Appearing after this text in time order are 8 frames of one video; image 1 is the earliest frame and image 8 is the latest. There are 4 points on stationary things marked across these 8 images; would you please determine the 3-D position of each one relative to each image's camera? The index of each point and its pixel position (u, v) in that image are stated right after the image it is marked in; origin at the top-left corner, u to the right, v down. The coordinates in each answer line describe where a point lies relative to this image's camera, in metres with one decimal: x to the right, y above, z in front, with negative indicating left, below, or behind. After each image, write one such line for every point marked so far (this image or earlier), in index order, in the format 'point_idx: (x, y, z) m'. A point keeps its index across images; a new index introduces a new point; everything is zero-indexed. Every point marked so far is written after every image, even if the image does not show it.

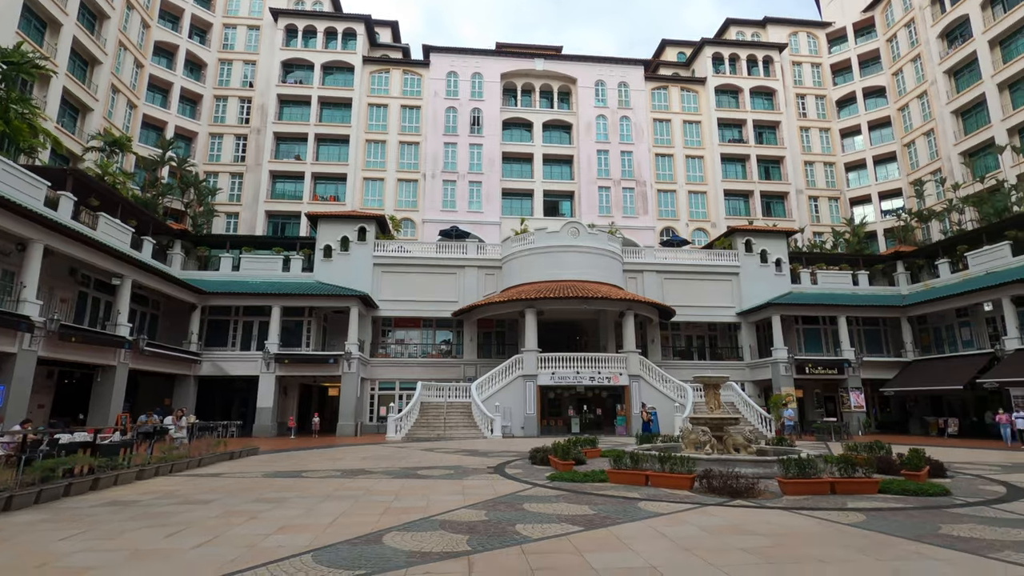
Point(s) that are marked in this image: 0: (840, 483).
0: (+6.0, -3.6, +9.9) m
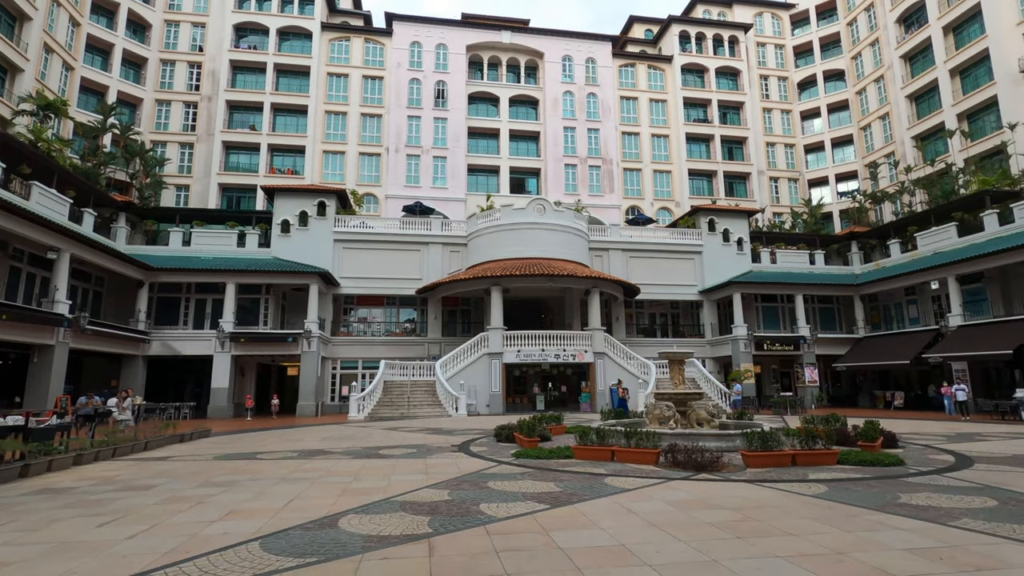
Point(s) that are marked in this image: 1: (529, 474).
0: (+5.4, -3.1, +10.0) m
1: (+0.3, -3.2, +9.4) m
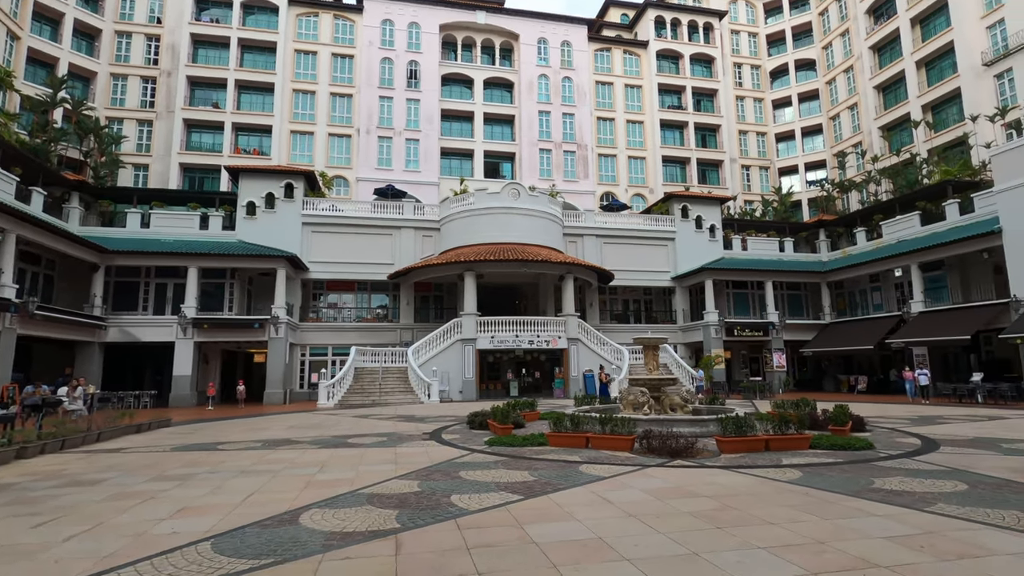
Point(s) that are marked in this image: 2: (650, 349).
0: (+4.9, -2.8, +10.0) m
1: (-0.2, -3.0, +9.1) m
2: (+4.0, -1.8, +15.5) m
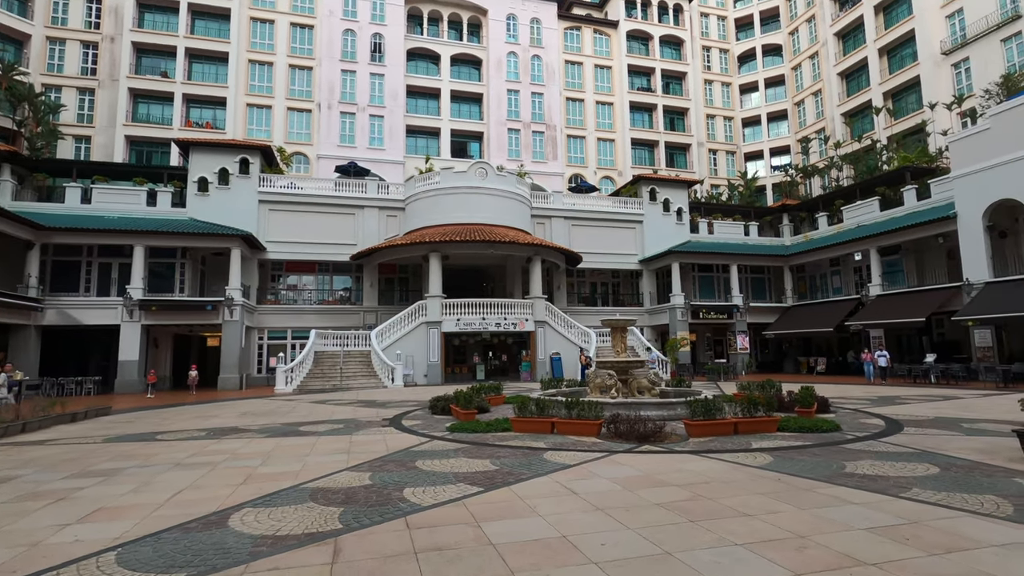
0: (+4.2, -2.5, +9.8) m
1: (-0.8, -2.6, +8.6) m
2: (+3.0, -1.2, +15.2) m
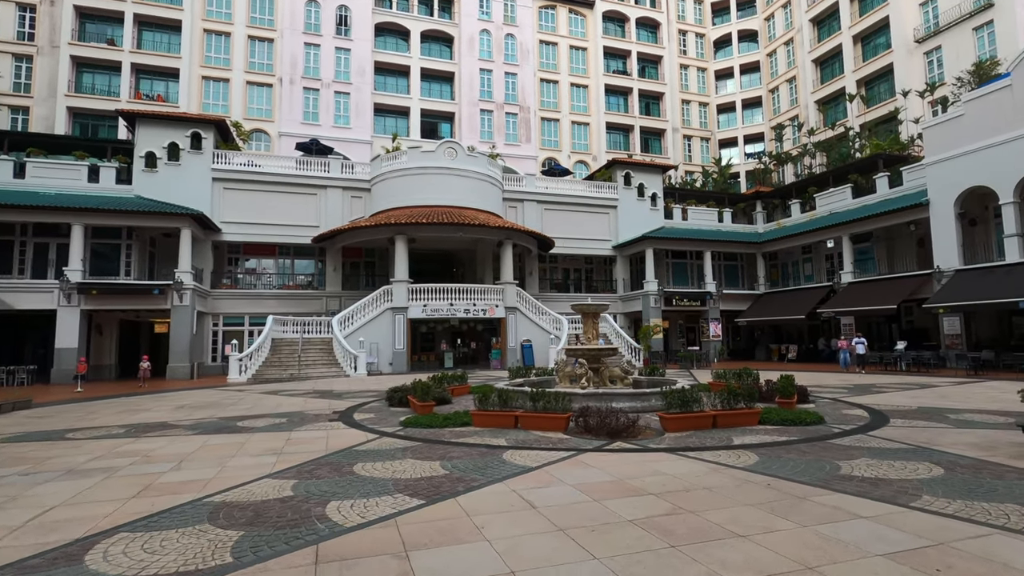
0: (+3.5, -2.1, +9.0) m
1: (-1.4, -2.3, +7.6) m
2: (+2.1, -0.8, +14.3) m
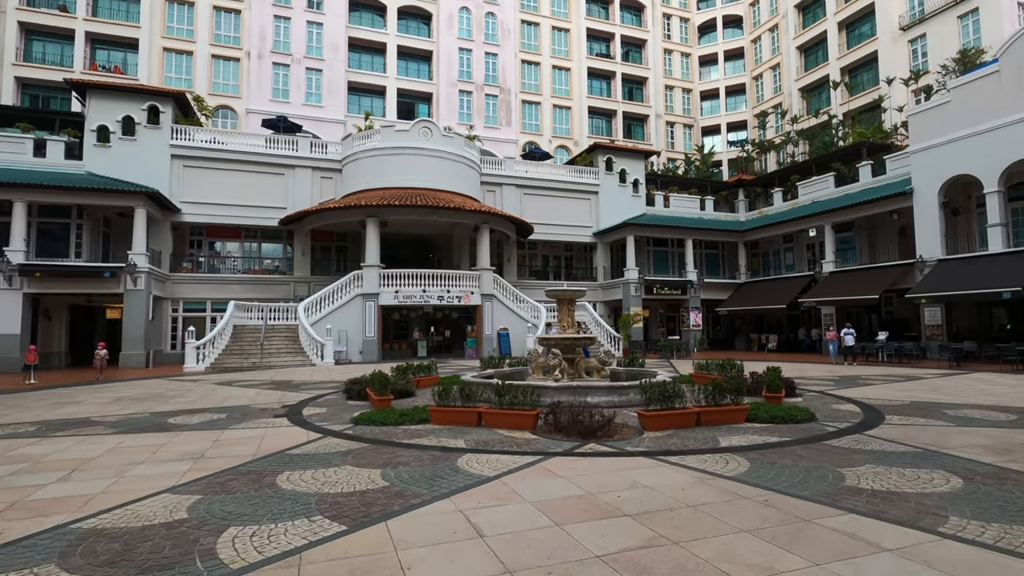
0: (+3.0, -1.9, +8.2) m
1: (-1.9, -2.0, +6.6) m
2: (+1.3, -0.4, +13.4) m
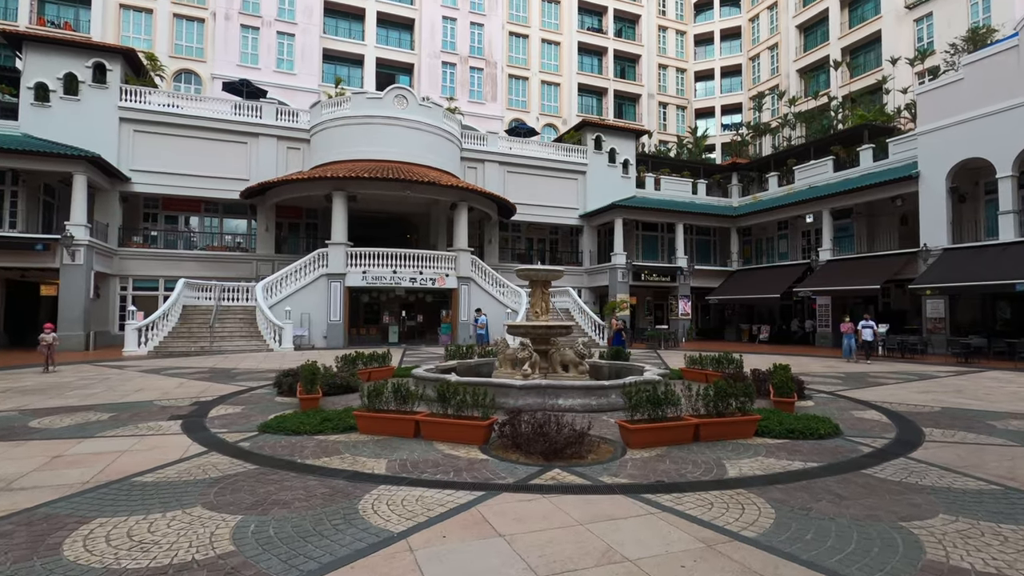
0: (+2.3, -1.6, +6.4) m
1: (-2.5, -1.7, +4.7) m
2: (+0.6, 0.0, +11.6) m
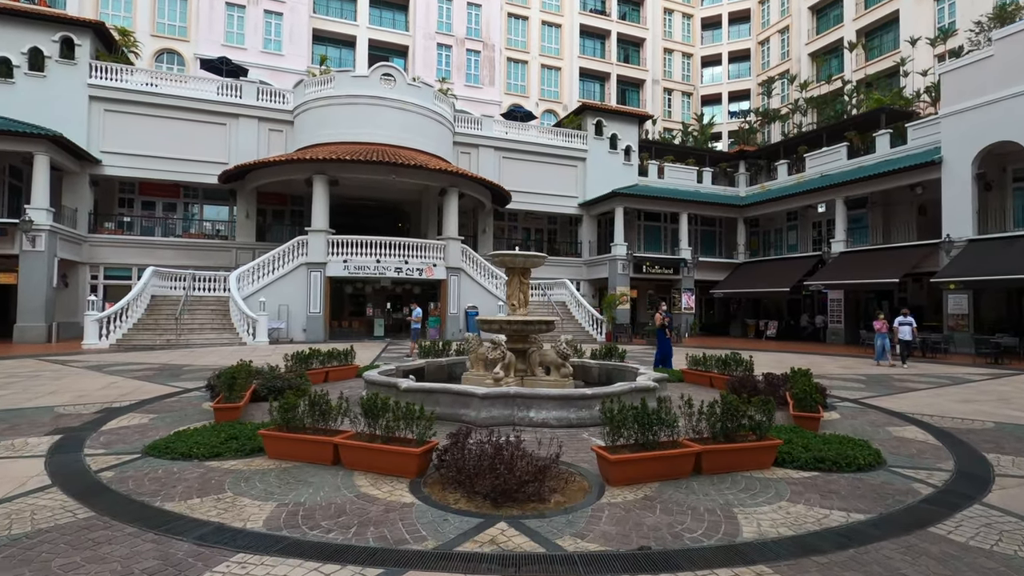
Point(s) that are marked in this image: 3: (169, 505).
0: (+1.8, -1.5, +4.9) m
1: (-3.0, -1.6, +3.3) m
2: (+0.2, +0.2, +10.1) m
3: (-2.6, -1.6, +4.2) m
